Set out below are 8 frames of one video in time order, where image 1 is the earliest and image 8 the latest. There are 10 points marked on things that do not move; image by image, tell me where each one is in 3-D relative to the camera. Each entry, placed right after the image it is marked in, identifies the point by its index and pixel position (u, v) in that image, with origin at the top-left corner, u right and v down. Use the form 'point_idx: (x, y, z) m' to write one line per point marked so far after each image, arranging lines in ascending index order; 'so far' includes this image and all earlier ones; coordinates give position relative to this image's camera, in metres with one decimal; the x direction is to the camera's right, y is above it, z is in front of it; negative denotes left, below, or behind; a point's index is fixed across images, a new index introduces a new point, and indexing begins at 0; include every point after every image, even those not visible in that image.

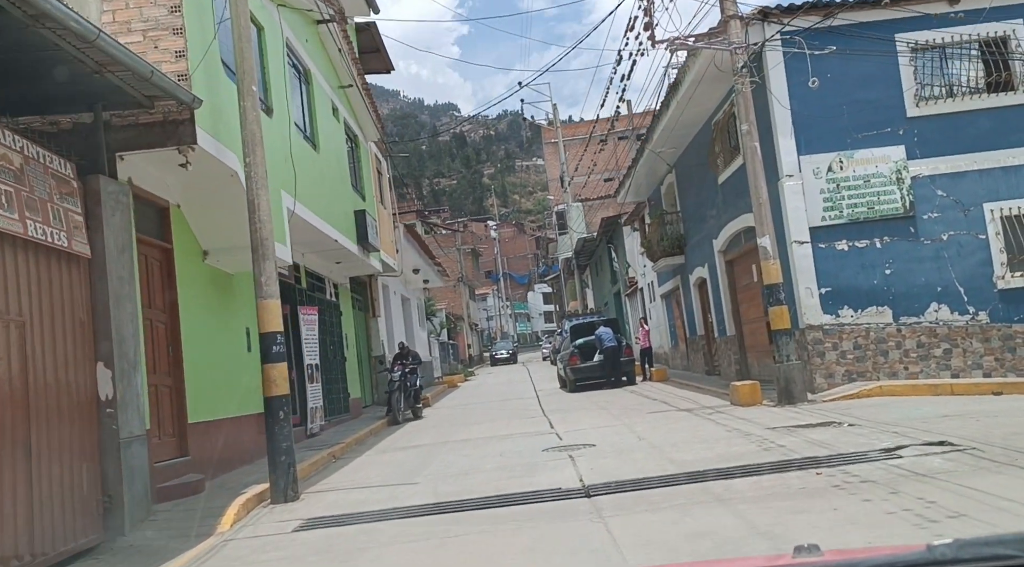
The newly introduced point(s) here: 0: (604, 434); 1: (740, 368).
0: (+1.2, -2.1, +11.4) m
1: (+4.6, -1.8, +17.1) m
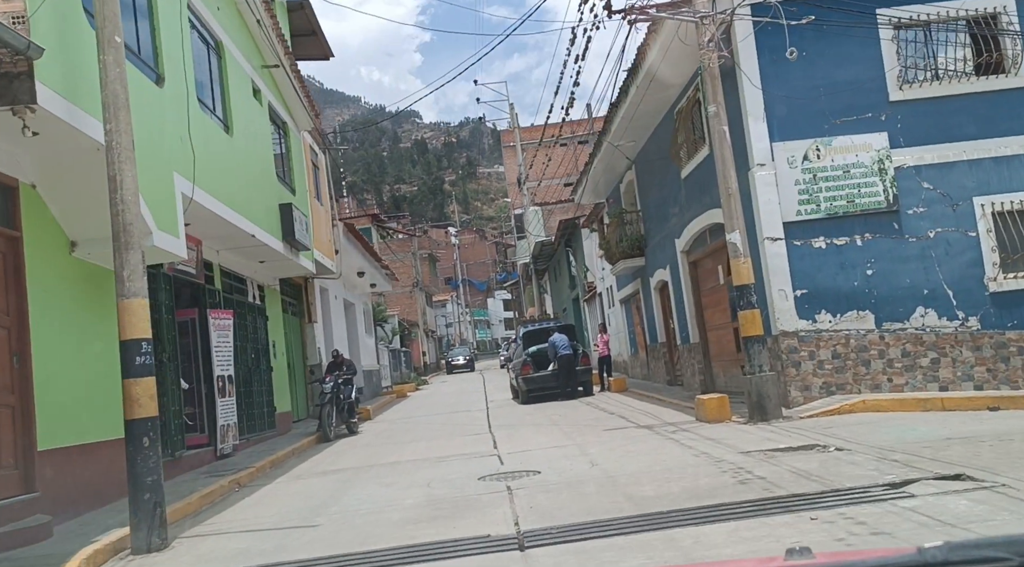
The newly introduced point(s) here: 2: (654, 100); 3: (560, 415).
0: (+0.5, -2.0, +9.8) m
1: (+3.6, -1.8, +15.7) m
2: (+2.6, +3.4, +15.4) m
3: (+0.9, -2.5, +15.6) m
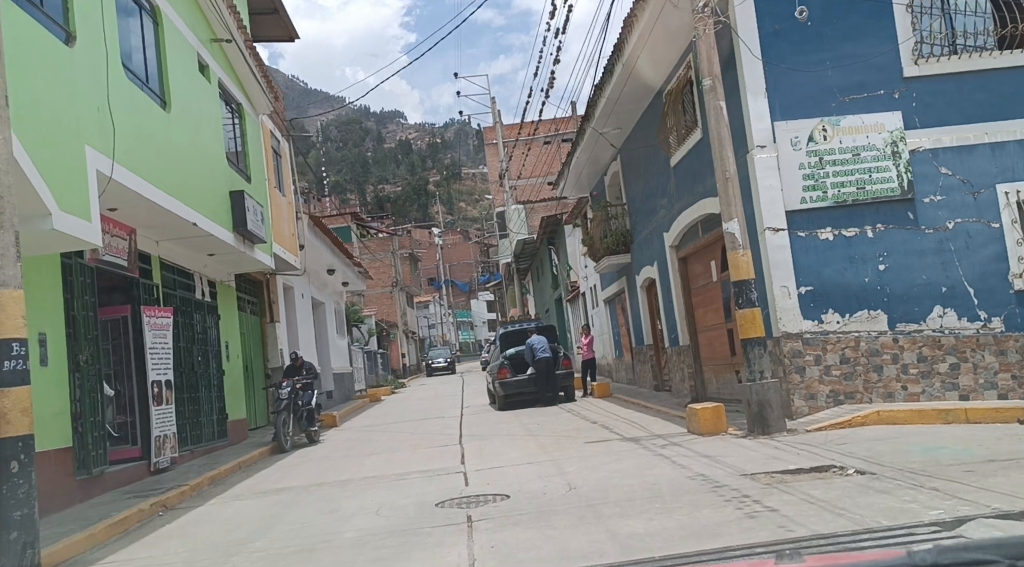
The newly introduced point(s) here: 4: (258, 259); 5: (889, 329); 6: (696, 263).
0: (+0.1, -2.0, +8.5) m
1: (+3.1, -1.8, +14.5) m
2: (+2.2, +3.4, +14.2) m
3: (+0.4, -2.4, +14.4) m
4: (-4.6, +0.4, +15.1) m
5: (+4.5, -0.5, +10.1) m
6: (+3.1, +0.4, +13.9) m
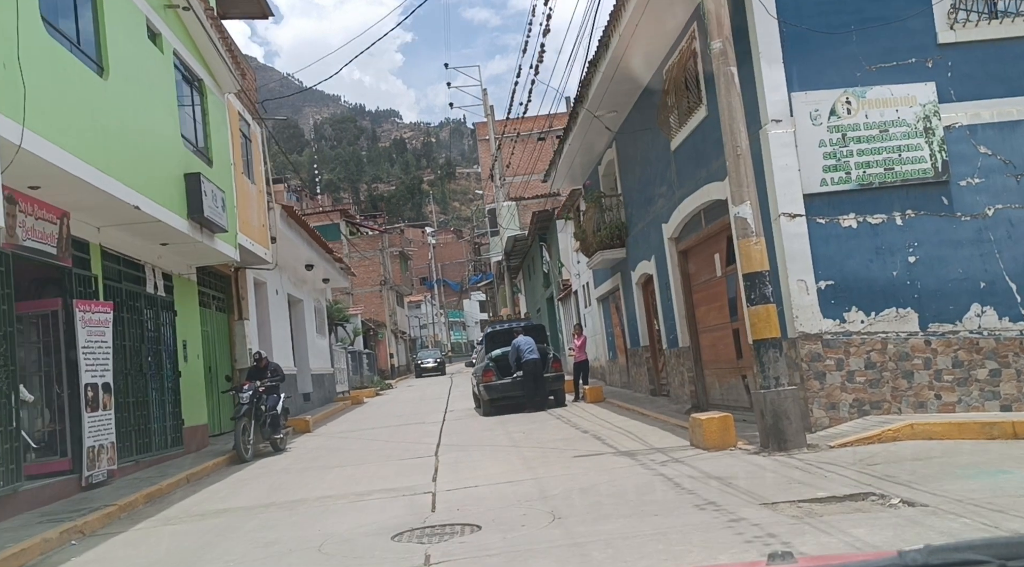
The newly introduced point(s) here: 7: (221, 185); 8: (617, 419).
0: (-0.1, -1.9, +7.3) m
1: (+2.9, -1.7, +13.2) m
2: (+2.0, +3.5, +12.9) m
3: (+0.2, -2.3, +13.1) m
4: (-4.8, +0.5, +13.8) m
5: (+4.3, -0.5, +8.9) m
6: (+2.8, +0.4, +12.7) m
7: (-4.9, +1.7, +14.2) m
8: (+1.7, -2.2, +13.4) m
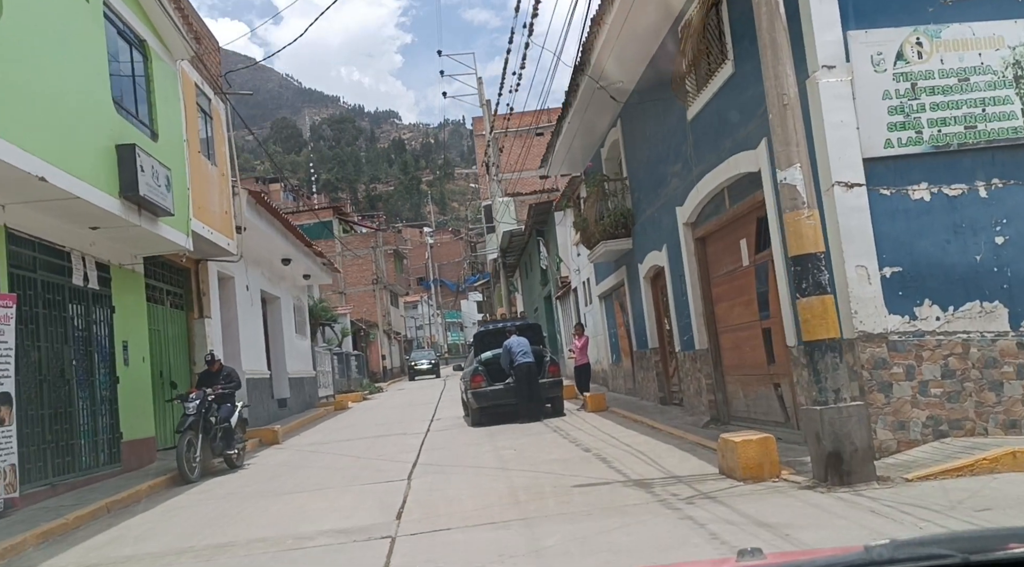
0: (-0.2, -1.8, +5.4) m
1: (+2.8, -1.6, +11.4) m
2: (+1.8, +3.6, +11.1) m
3: (0.0, -2.2, +11.3) m
4: (-4.9, +0.7, +12.0) m
5: (+4.2, -0.4, +7.0) m
6: (+2.7, +0.5, +10.8) m
7: (-5.0, +1.8, +12.4) m
8: (+1.5, -2.1, +11.6) m
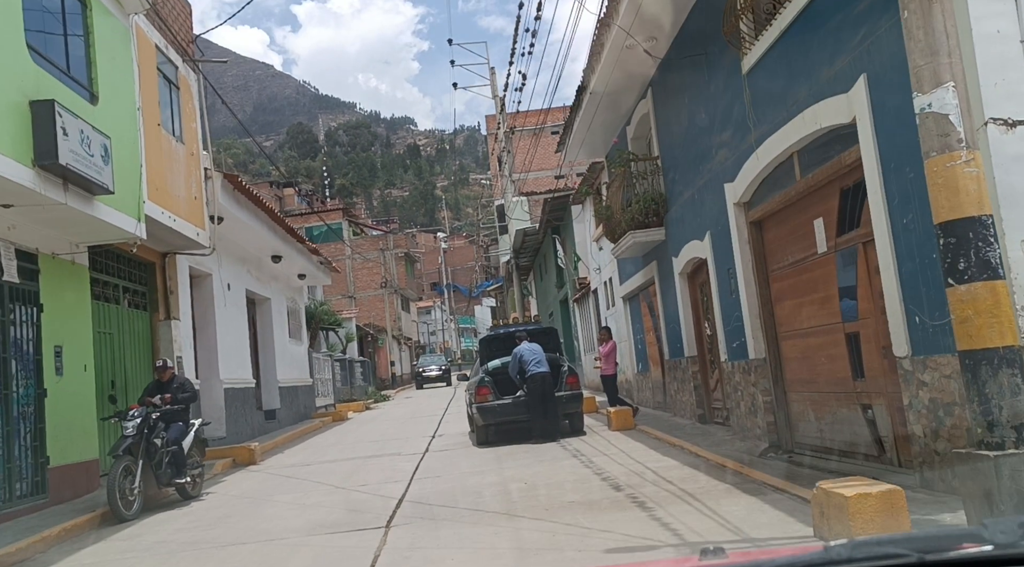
0: (-0.2, -1.7, +3.3) m
1: (+2.9, -1.5, +9.2) m
2: (+2.0, +3.7, +9.0) m
3: (+0.1, -2.2, +9.1) m
4: (-4.8, +0.7, +9.9) m
5: (+4.2, -0.3, +4.8) m
6: (+2.8, +0.6, +8.6) m
7: (-4.9, +1.9, +10.3) m
8: (+1.7, -2.0, +9.4) m
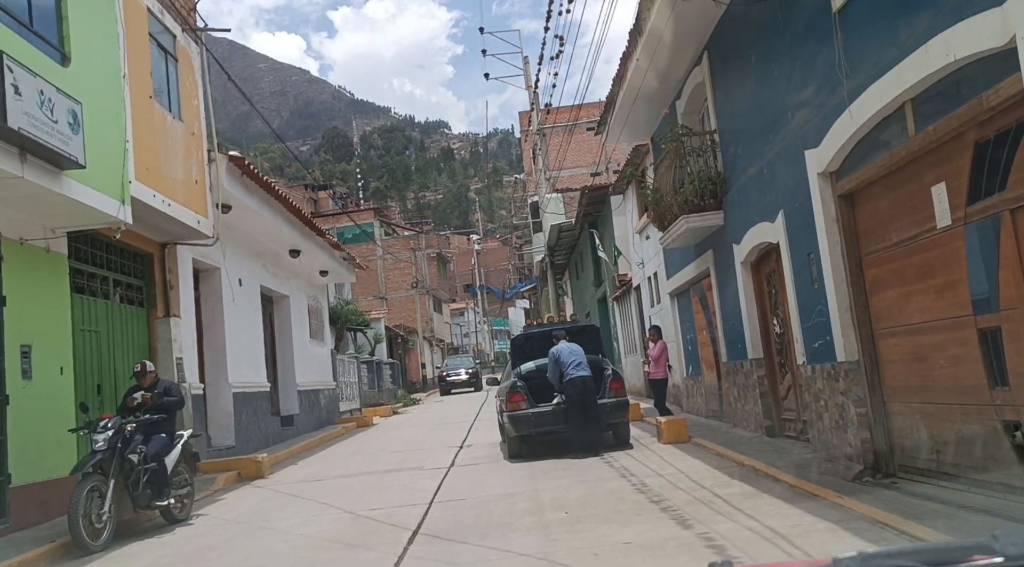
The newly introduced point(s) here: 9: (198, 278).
0: (-0.1, -1.5, +1.7) m
1: (+3.2, -1.4, +7.5) m
2: (+2.3, +3.8, +7.3) m
3: (+0.5, -2.0, +7.5) m
4: (-4.4, +0.9, +8.6) m
5: (+4.4, -0.1, +3.1) m
6: (+3.1, +0.7, +7.0) m
7: (-4.5, +2.0, +8.9) m
8: (+2.0, -1.9, +7.8) m
9: (-5.5, +0.1, +14.6) m
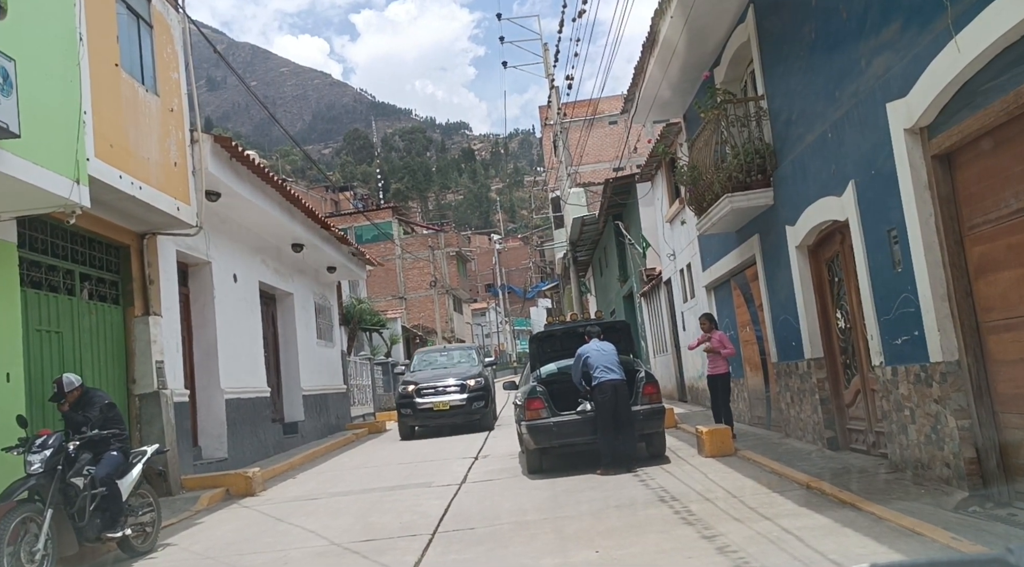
0: (-0.1, -1.4, +0.3) m
1: (+3.3, -1.3, +6.0) m
2: (+2.4, +3.9, +5.8) m
3: (+0.6, -1.9, +6.1) m
4: (-4.3, +0.9, +7.2) m
5: (+4.4, 0.0, +1.5) m
6: (+3.2, +0.9, +5.5) m
7: (-4.4, +2.0, +7.6) m
8: (+2.1, -1.8, +6.3) m
9: (-5.2, +0.2, +13.3) m
